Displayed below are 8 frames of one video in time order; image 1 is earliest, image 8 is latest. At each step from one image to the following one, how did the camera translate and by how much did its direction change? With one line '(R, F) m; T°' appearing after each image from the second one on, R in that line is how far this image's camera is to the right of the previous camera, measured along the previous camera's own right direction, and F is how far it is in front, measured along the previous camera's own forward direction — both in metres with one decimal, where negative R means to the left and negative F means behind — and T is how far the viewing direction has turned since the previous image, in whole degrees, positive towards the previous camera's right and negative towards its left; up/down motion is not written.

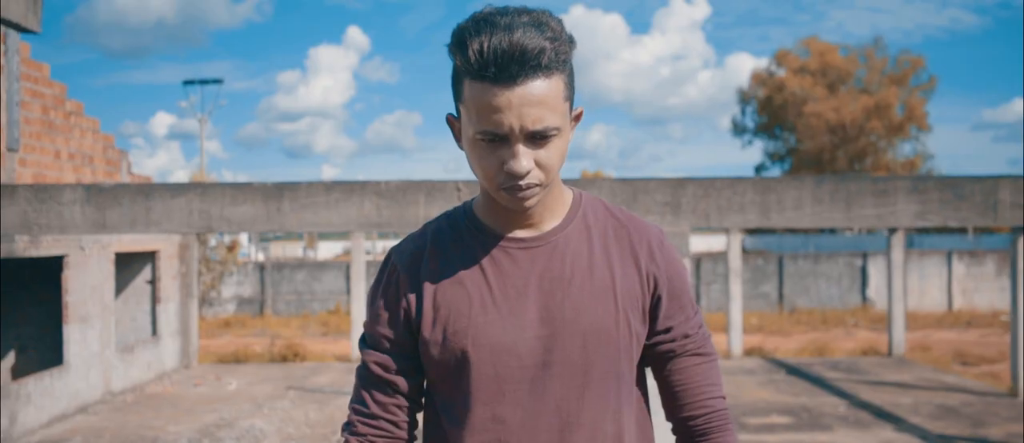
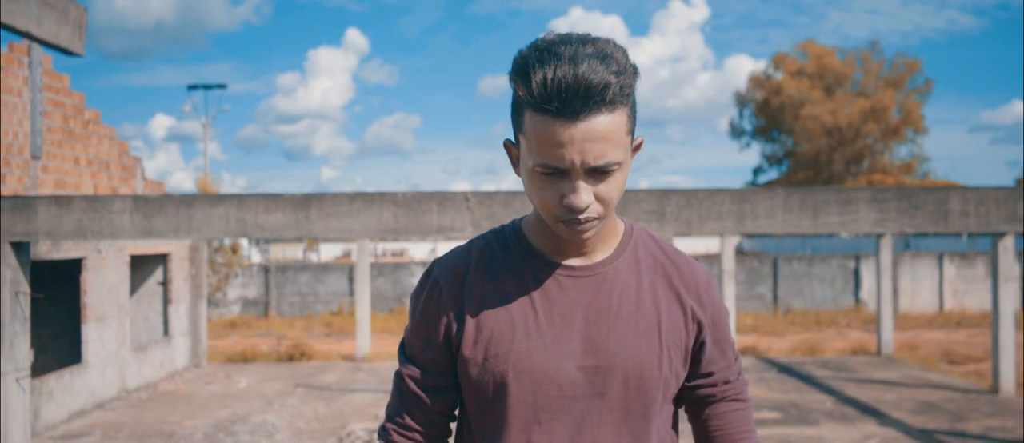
(0.0, -0.5) m; 0°
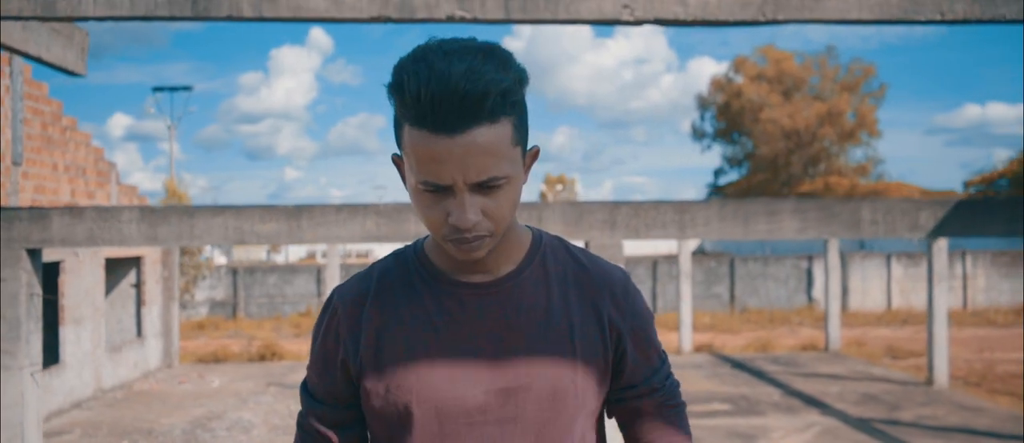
(0.0, -0.6) m; +3°
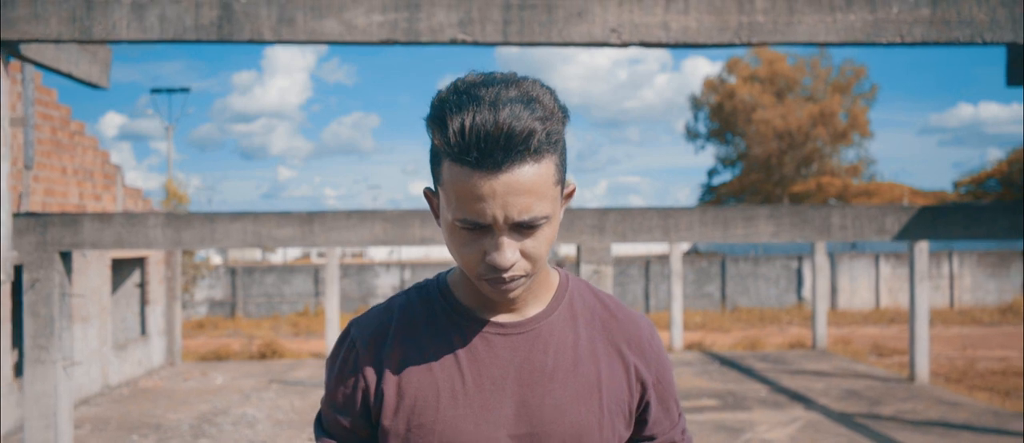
(0.0, -0.4) m; 0°
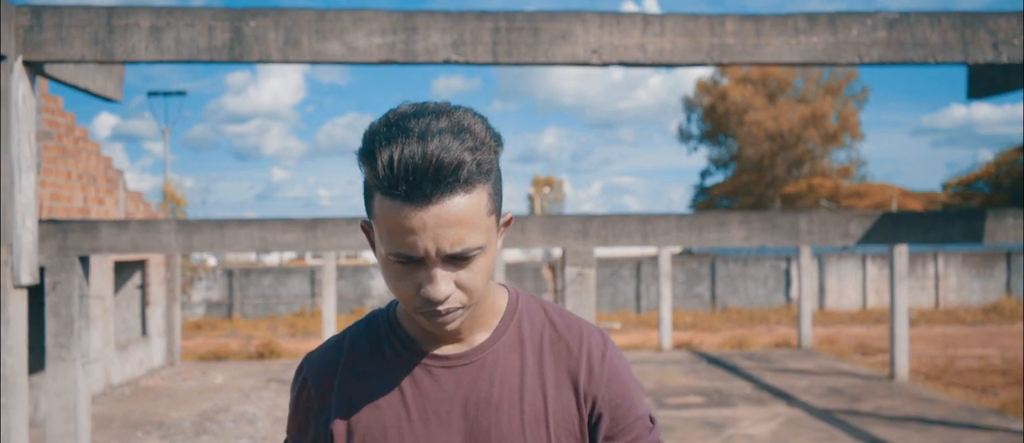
(0.0, -0.4) m; 0°
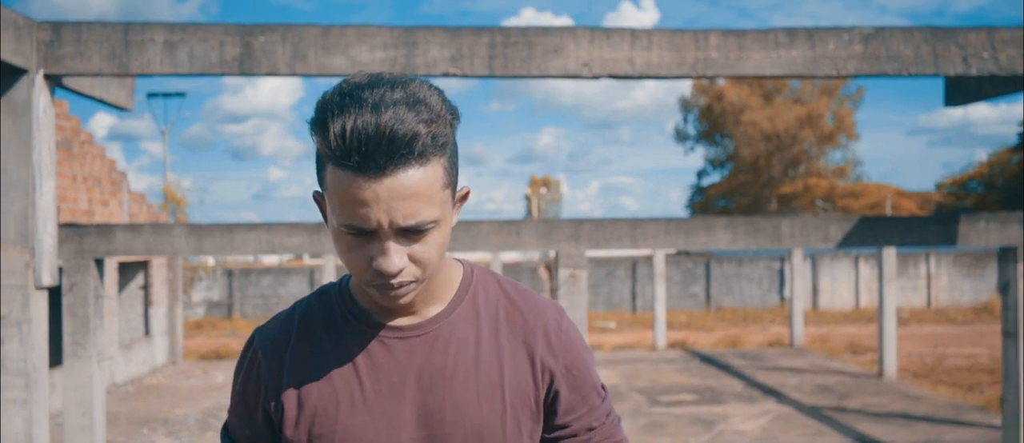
(0.0, -0.3) m; 0°
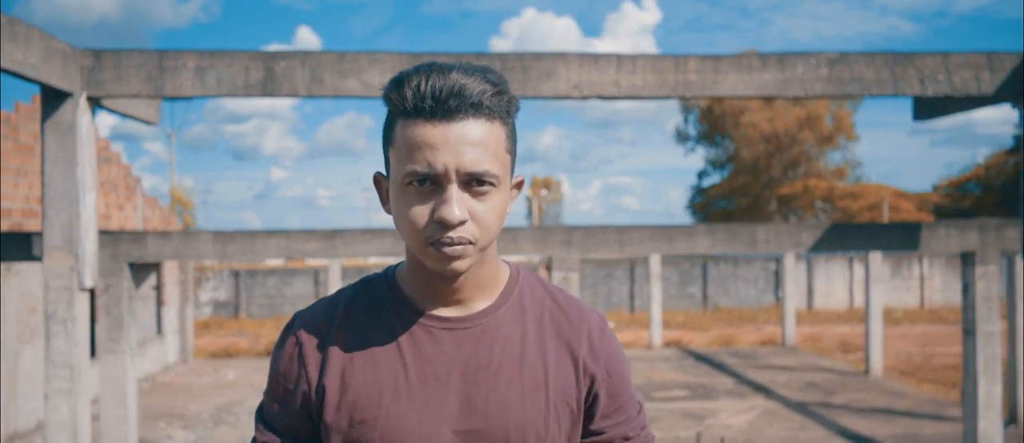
(0.0, -0.6) m; 0°
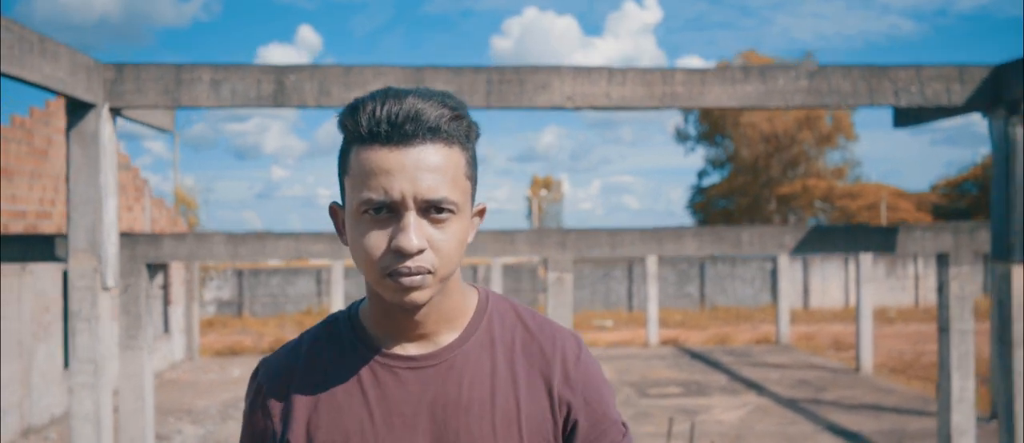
(0.0, -0.4) m; 0°
